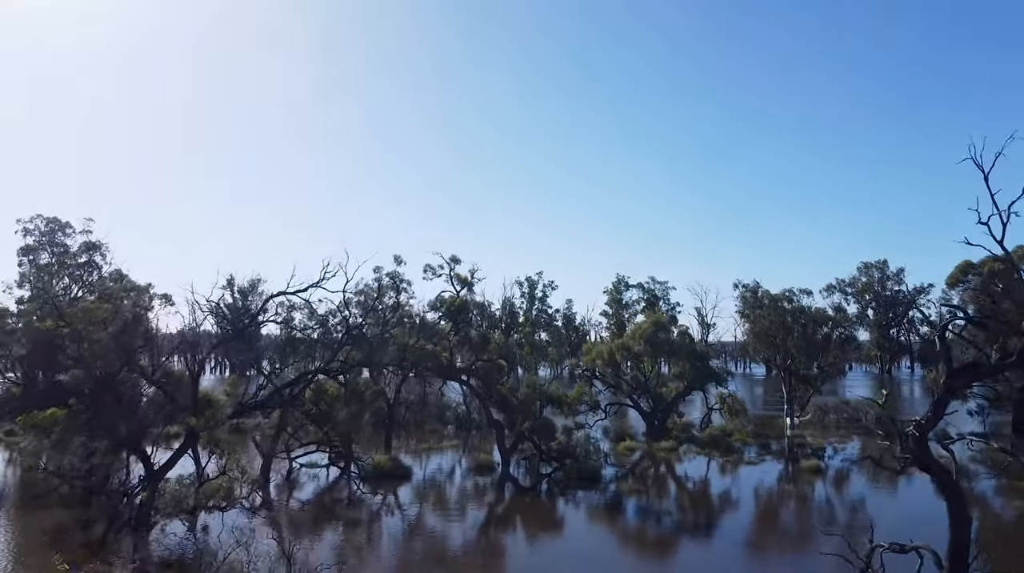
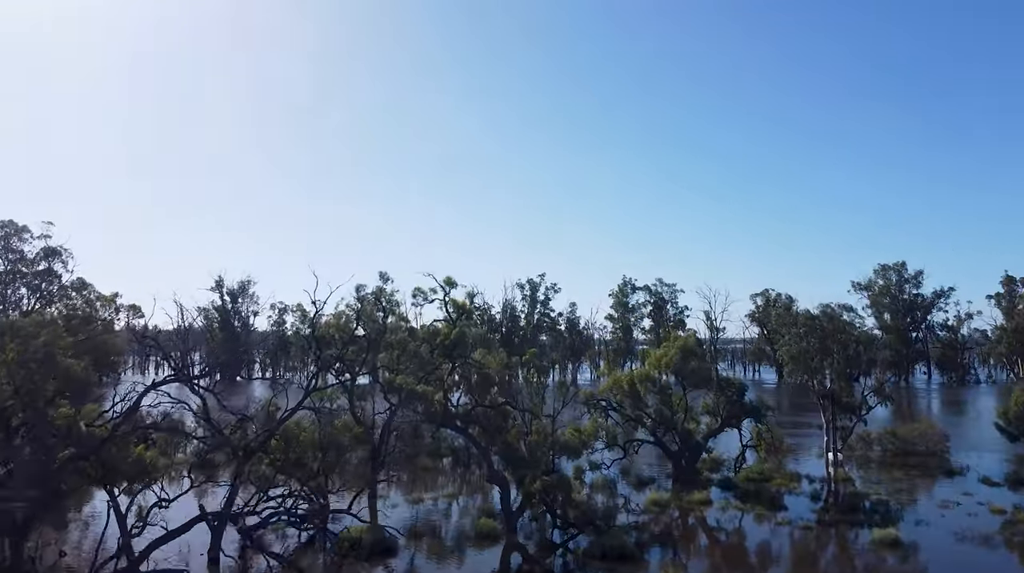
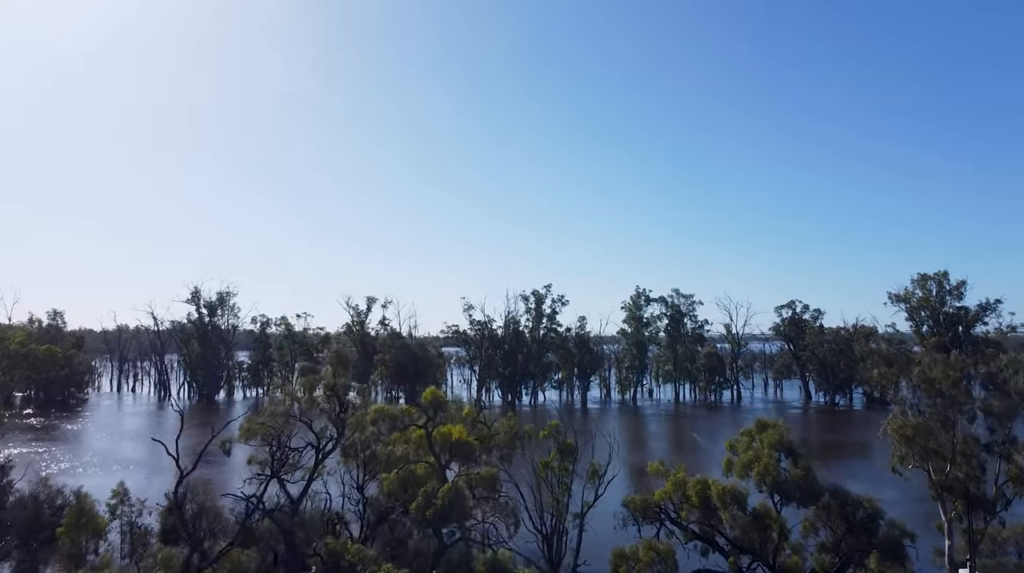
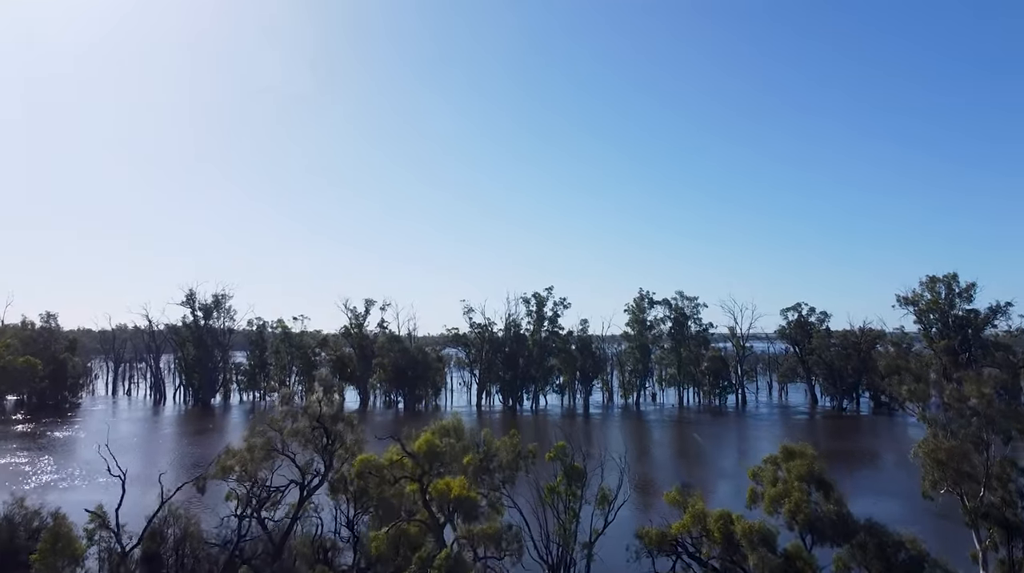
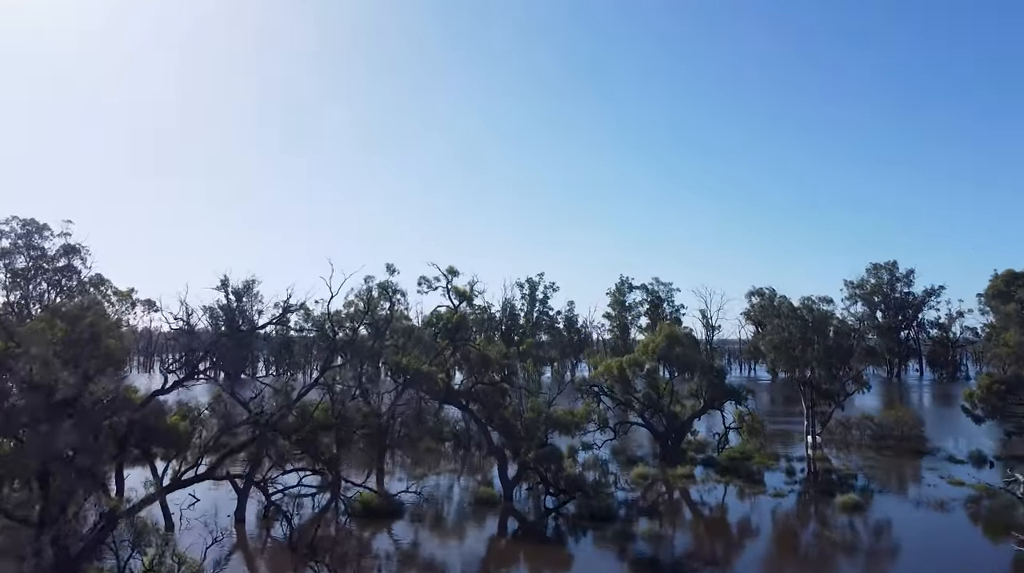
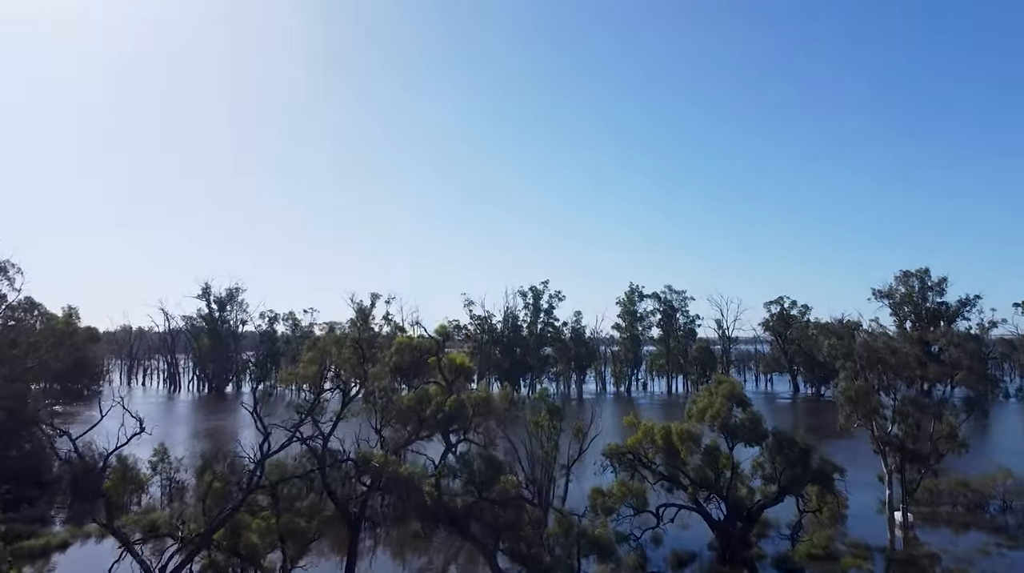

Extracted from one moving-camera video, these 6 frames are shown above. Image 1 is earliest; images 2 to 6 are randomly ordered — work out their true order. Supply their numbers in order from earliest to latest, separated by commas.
5, 2, 6, 3, 4
